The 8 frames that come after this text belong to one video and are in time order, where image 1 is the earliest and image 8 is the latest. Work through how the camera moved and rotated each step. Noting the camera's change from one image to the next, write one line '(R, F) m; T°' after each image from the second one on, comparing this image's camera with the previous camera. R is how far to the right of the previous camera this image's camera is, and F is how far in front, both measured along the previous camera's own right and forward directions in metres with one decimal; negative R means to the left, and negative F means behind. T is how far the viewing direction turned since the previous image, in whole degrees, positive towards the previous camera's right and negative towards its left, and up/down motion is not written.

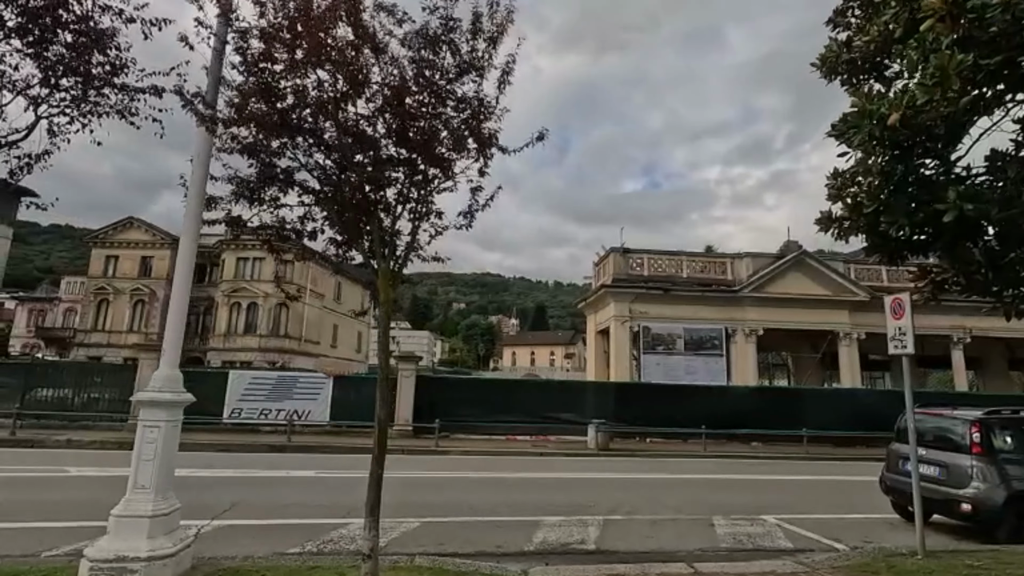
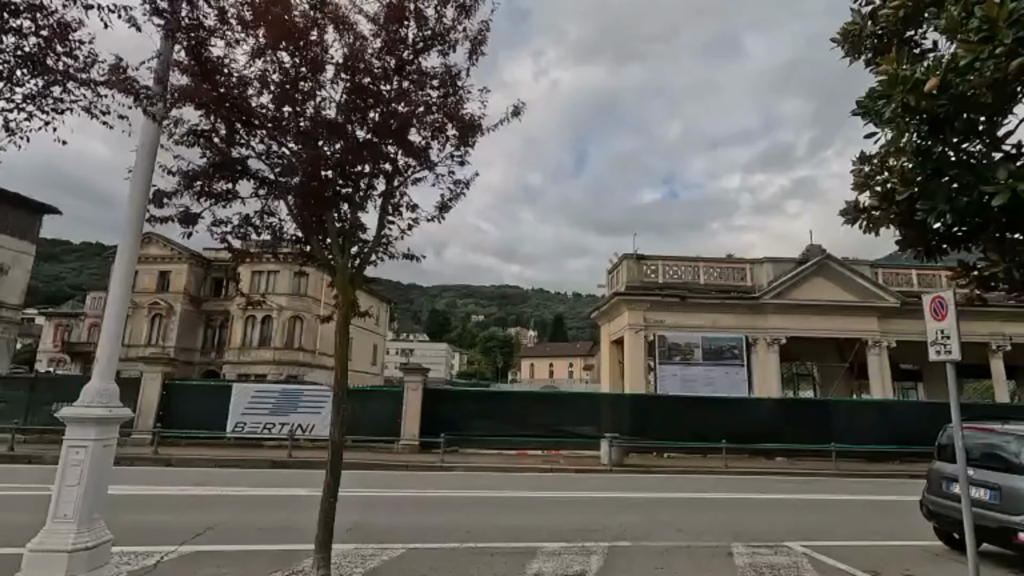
(+0.3, +0.6) m; -2°
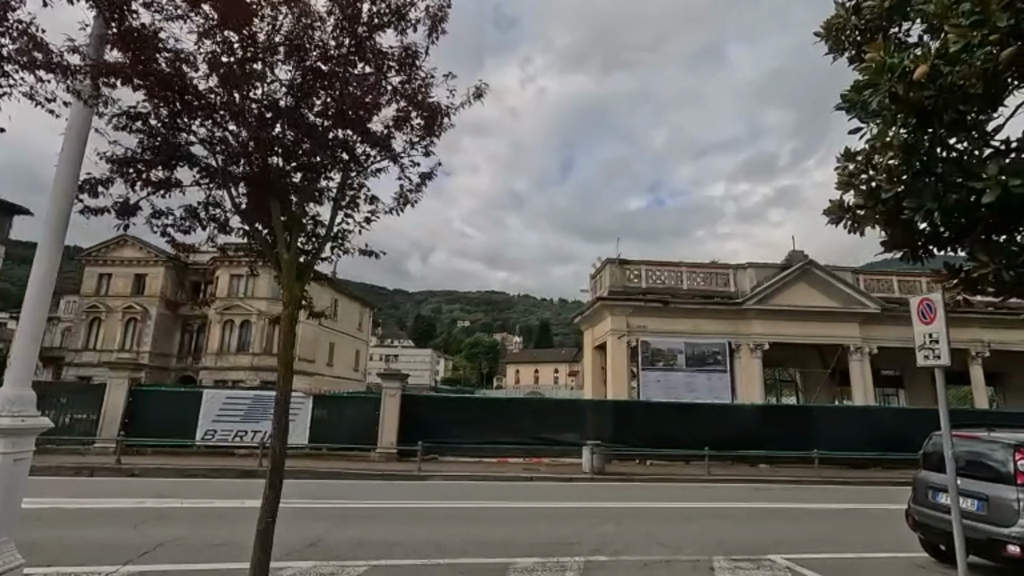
(+0.2, +0.3) m; +1°
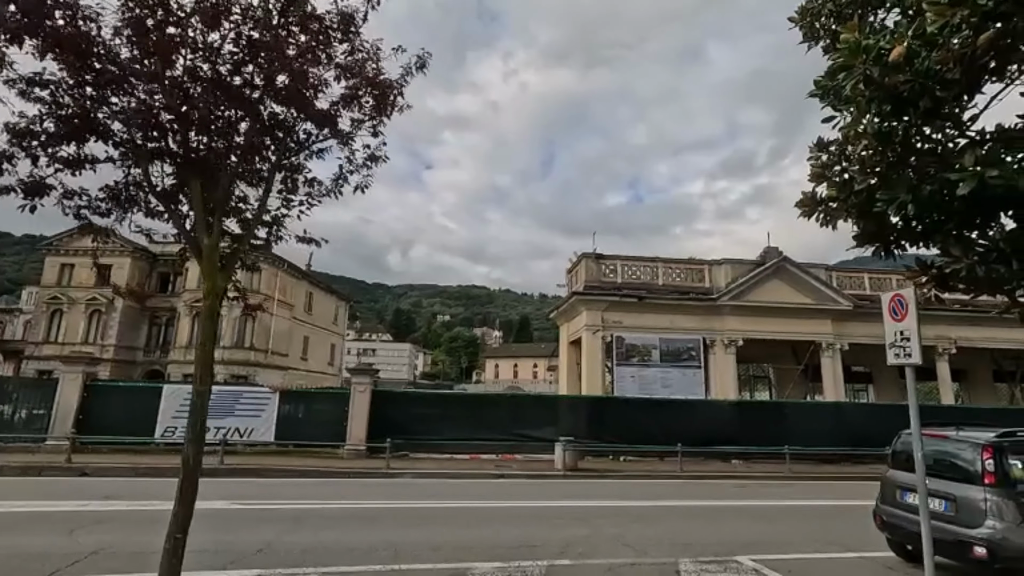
(+0.2, +0.3) m; +2°
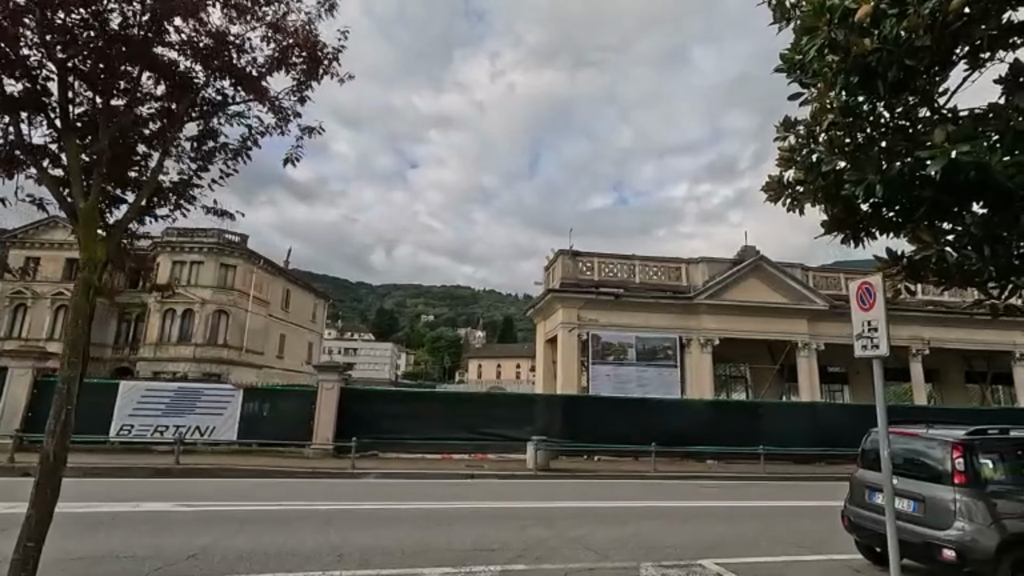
(+0.3, +0.3) m; +2°
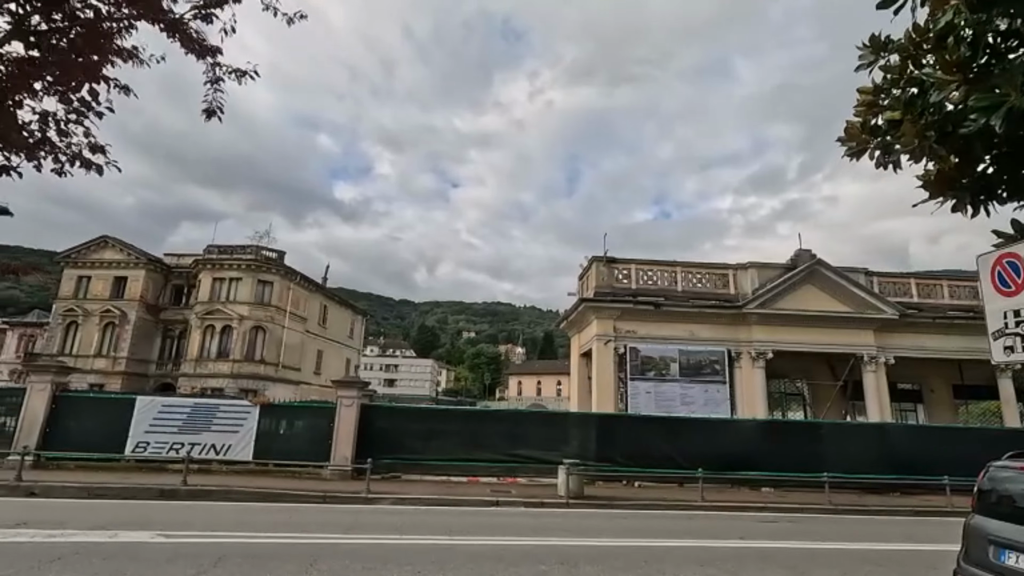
(+0.3, +1.1) m; -4°
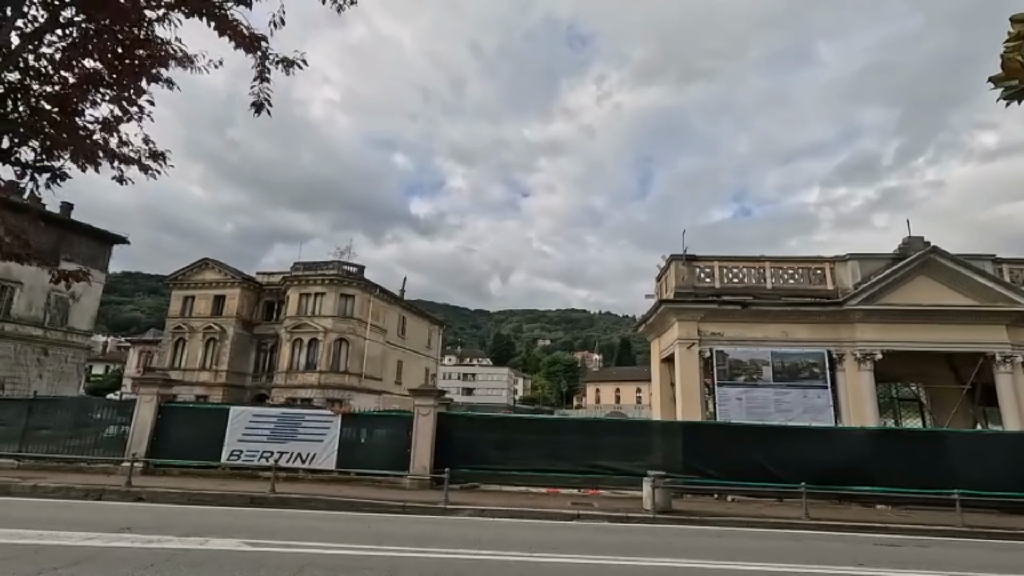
(0.0, +0.4) m; -8°
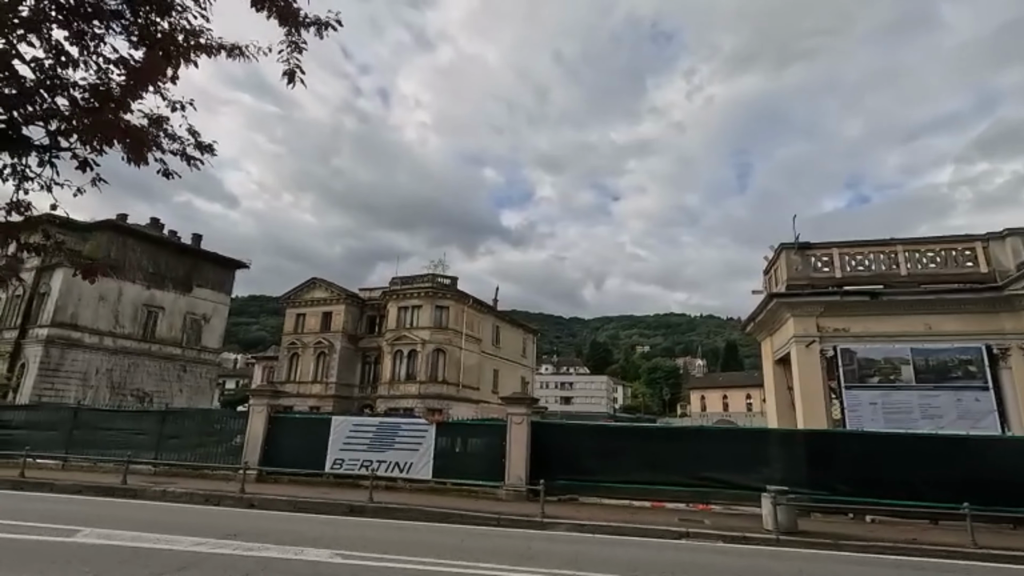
(+0.1, +0.6) m; -10°
